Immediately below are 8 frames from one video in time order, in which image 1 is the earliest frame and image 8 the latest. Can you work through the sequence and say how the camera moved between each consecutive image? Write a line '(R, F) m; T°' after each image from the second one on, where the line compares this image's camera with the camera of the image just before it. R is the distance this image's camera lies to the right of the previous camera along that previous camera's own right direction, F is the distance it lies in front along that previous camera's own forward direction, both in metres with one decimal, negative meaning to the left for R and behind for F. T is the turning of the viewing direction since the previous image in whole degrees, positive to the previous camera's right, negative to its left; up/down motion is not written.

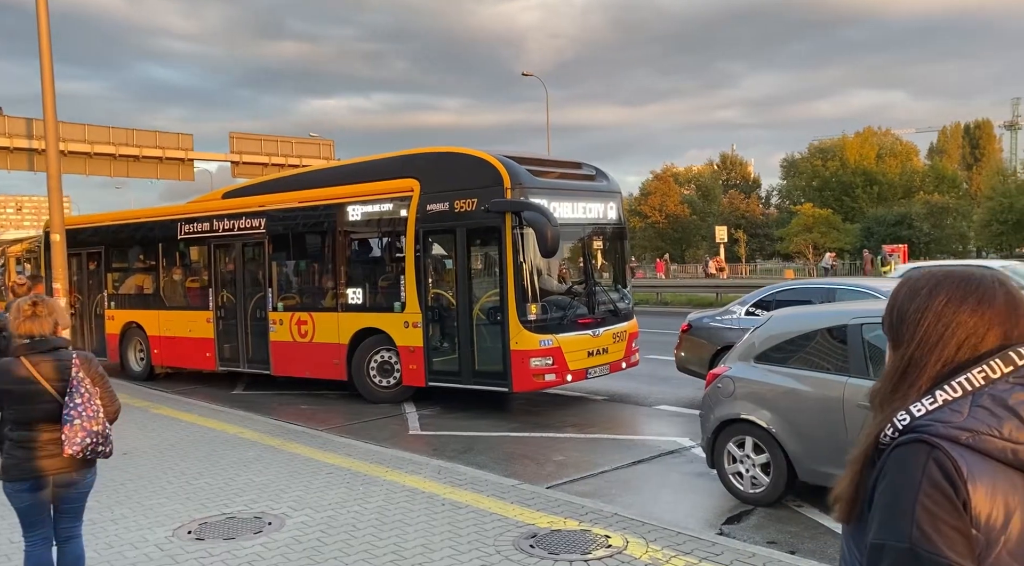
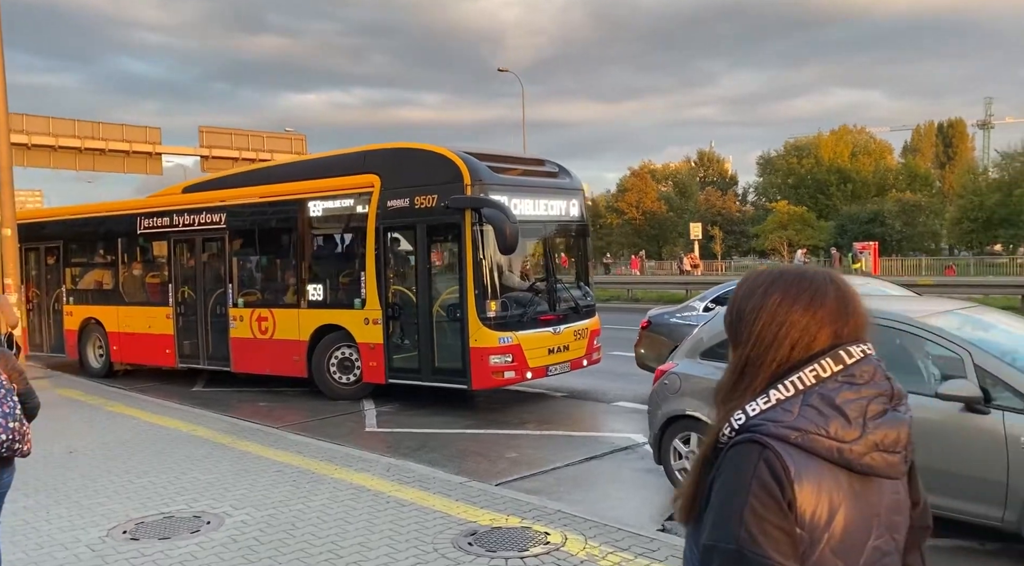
(+0.2, 0.0) m; +2°
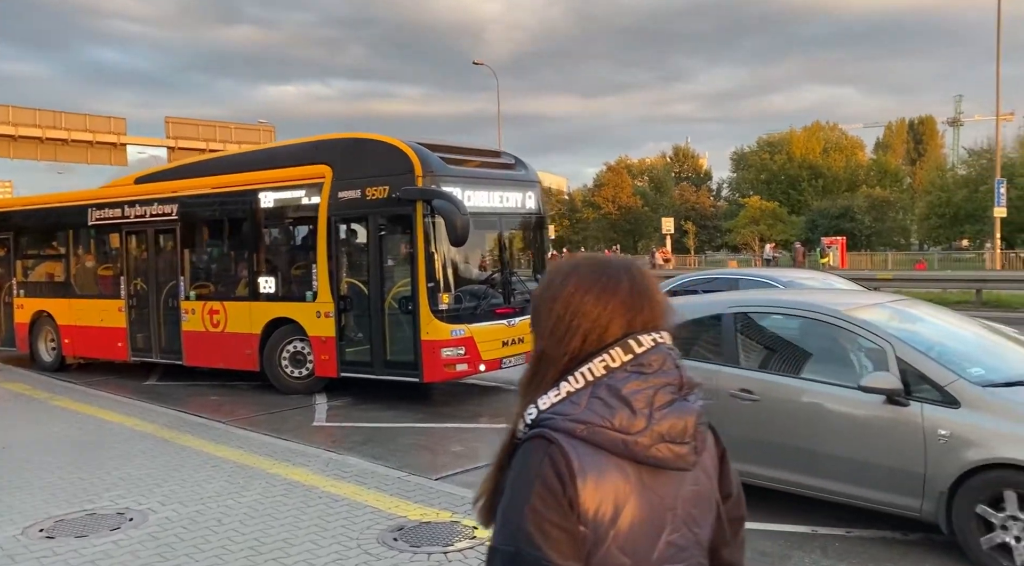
(+0.3, +0.1) m; +2°
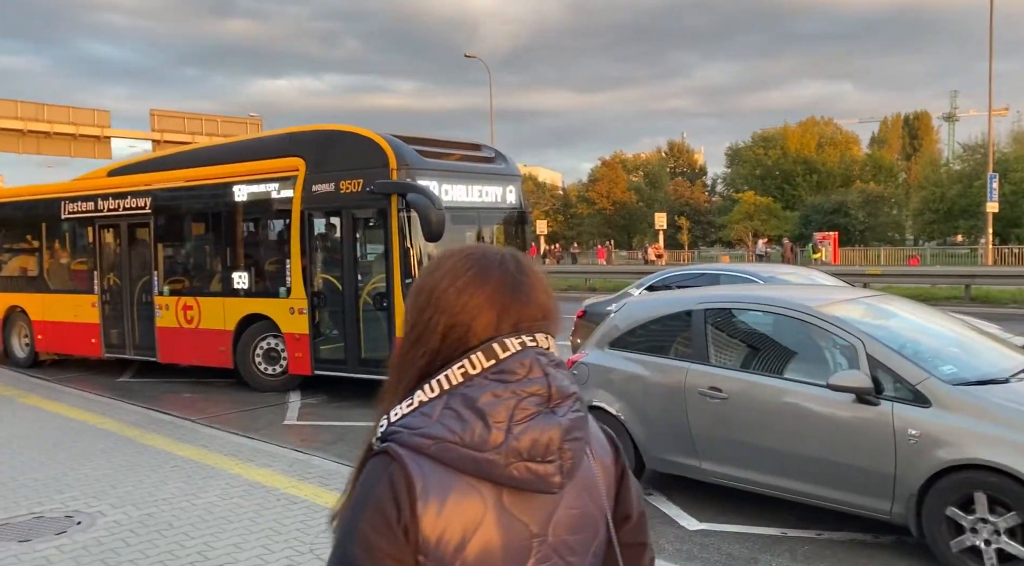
(+0.2, +0.2) m; 0°
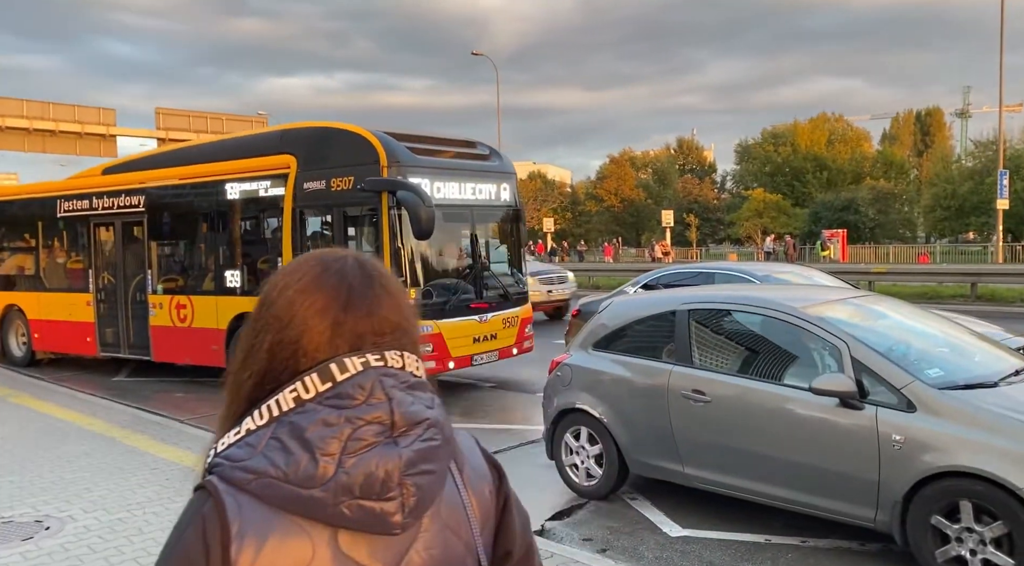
(+0.2, +0.1) m; -1°
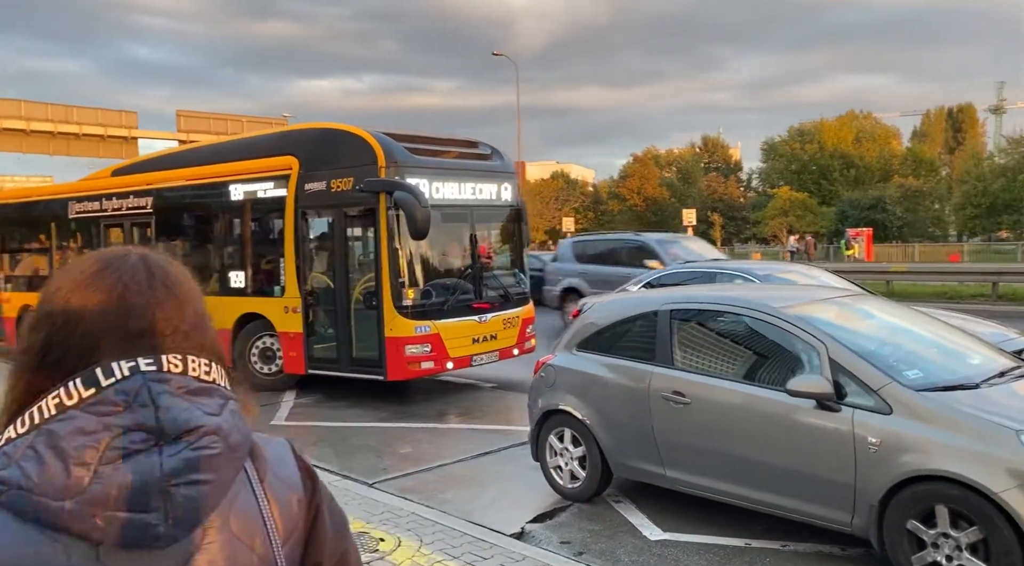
(+0.3, 0.0) m; -2°
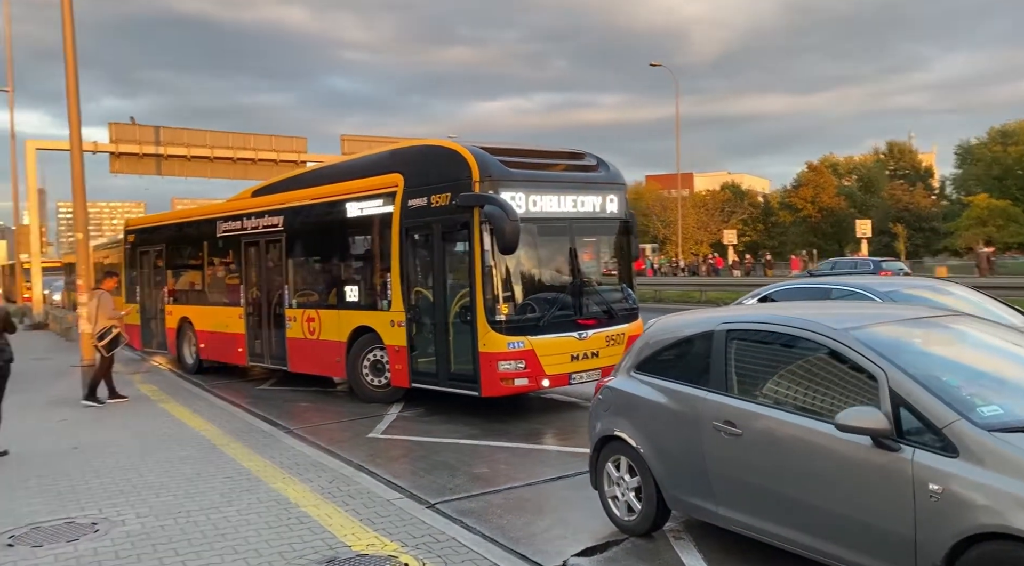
(+0.7, +0.3) m; -11°
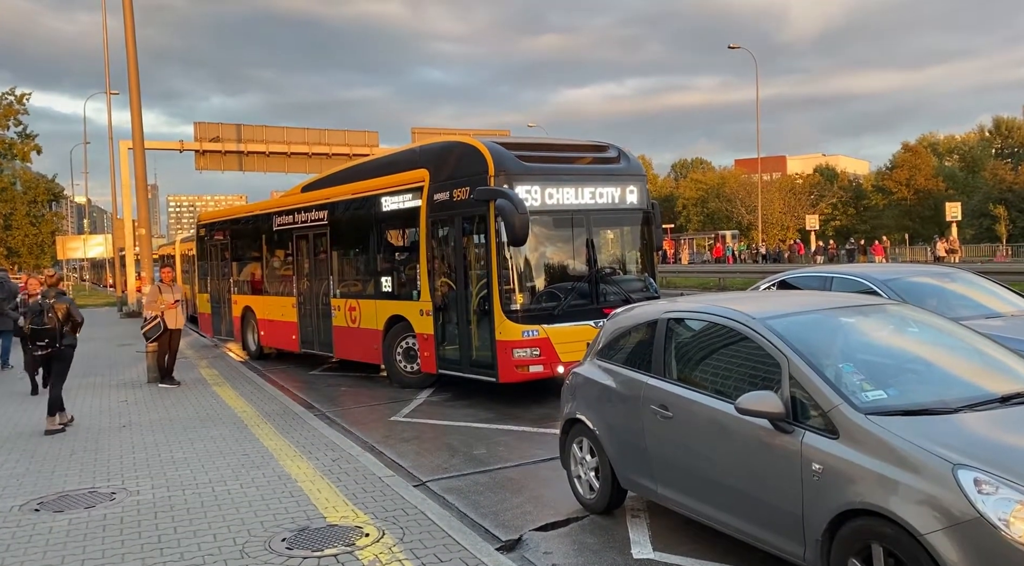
(+0.8, -0.3) m; -6°
